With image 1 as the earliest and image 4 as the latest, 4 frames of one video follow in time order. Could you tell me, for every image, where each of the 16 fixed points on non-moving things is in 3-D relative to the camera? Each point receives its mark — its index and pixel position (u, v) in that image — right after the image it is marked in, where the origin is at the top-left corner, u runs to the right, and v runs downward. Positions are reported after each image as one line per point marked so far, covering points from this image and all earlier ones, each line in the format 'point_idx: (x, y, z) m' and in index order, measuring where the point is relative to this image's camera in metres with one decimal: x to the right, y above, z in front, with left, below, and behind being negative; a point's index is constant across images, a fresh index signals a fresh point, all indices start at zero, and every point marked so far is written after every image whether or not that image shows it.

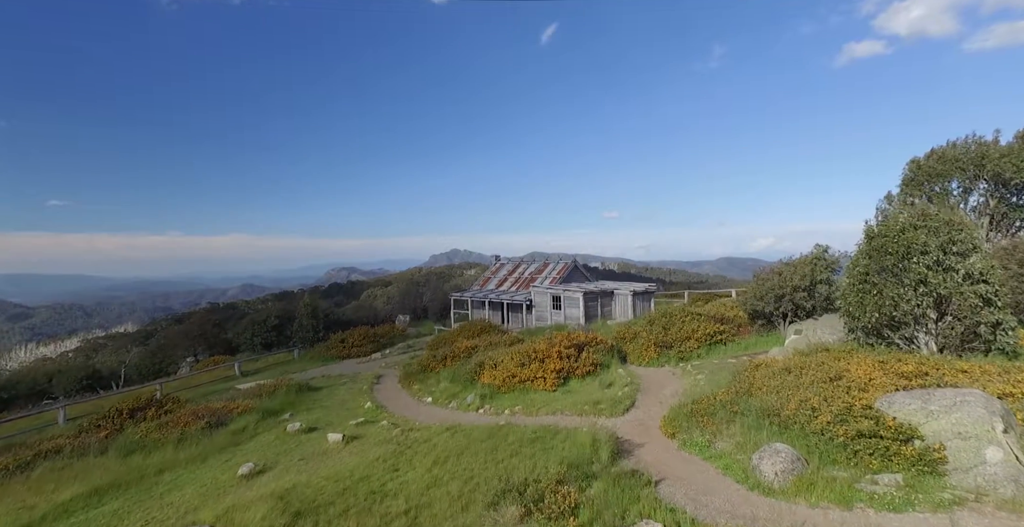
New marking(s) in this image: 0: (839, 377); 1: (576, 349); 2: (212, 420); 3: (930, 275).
0: (+6.3, -2.2, +9.9) m
1: (+2.2, -2.9, +17.4) m
2: (-8.4, -4.4, +14.3) m
3: (+9.4, -0.2, +11.5) m
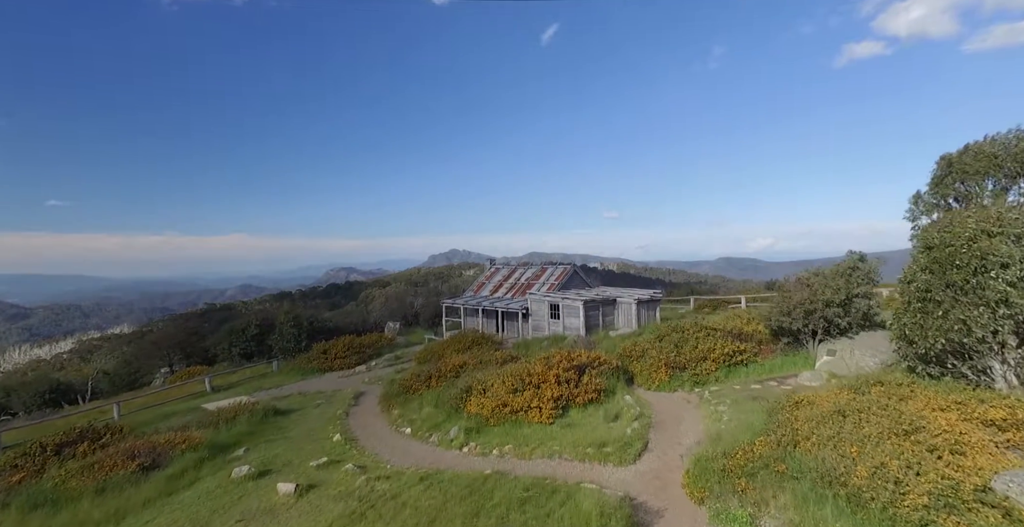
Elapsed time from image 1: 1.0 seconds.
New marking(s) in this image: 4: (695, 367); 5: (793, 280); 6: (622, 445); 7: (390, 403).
0: (+6.1, -2.5, +7.7) m
1: (+1.9, -3.2, +15.2) m
2: (-8.6, -4.7, +12.1) m
3: (+9.1, -0.5, +9.4) m
4: (+5.4, -3.1, +15.3) m
5: (+8.7, -0.5, +15.9) m
6: (+2.3, -3.8, +10.7) m
7: (-4.3, -4.9, +18.1) m
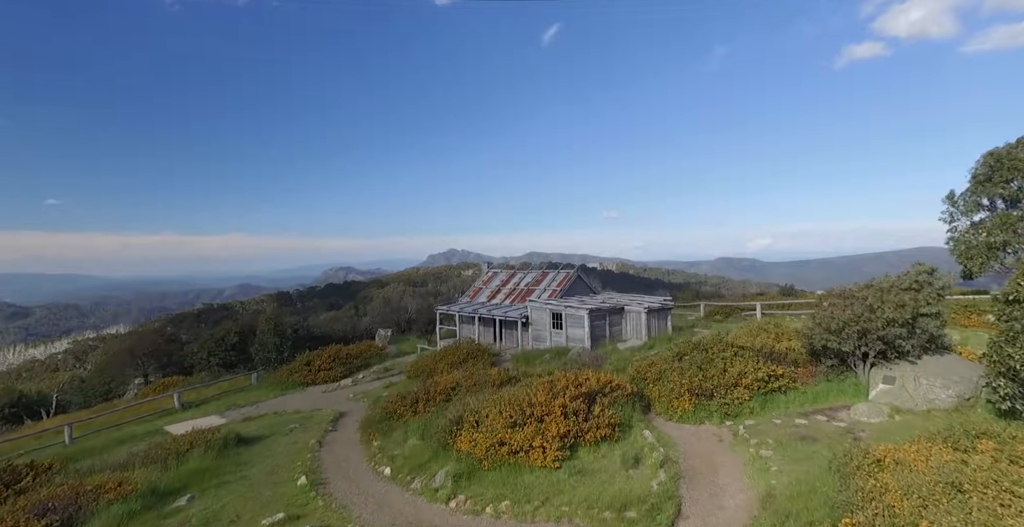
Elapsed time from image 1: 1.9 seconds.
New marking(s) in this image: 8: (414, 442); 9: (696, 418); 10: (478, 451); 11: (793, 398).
0: (+6.0, -2.7, +5.5) m
1: (+1.9, -3.5, +13.0) m
2: (-8.7, -4.9, +9.9) m
3: (+9.1, -0.8, +7.1) m
4: (+5.4, -3.3, +13.0) m
5: (+8.7, -0.8, +13.6) m
6: (+2.3, -4.1, +8.5) m
7: (-4.4, -5.2, +15.8) m
8: (-2.6, -4.7, +13.7) m
9: (+4.6, -3.9, +12.8) m
10: (-0.8, -4.2, +11.5) m
11: (+7.0, -3.3, +12.7) m
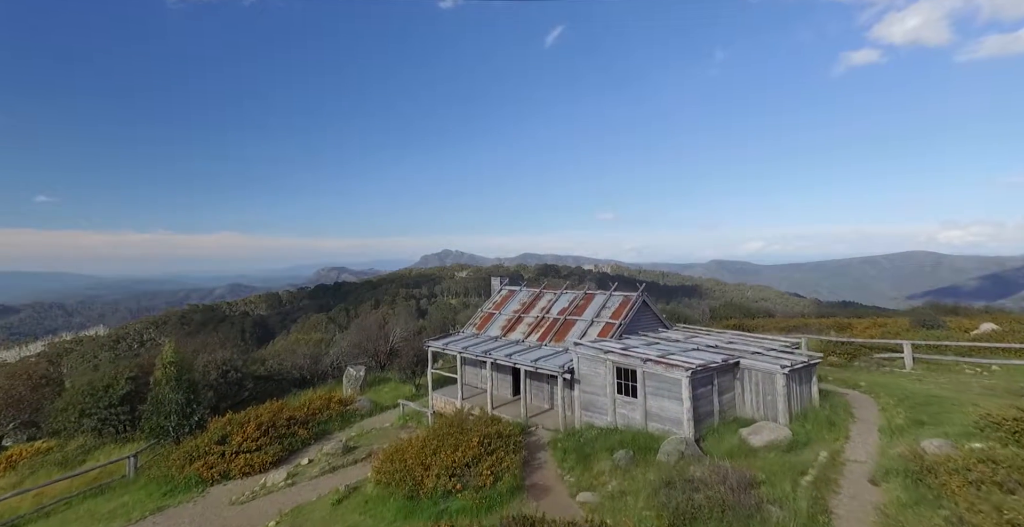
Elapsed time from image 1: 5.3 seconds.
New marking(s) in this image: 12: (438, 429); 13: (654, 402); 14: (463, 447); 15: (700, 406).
0: (+7.5, -3.4, -4.7) m
1: (+3.2, -4.1, +2.7) m
2: (-7.3, -5.5, -0.5) m
3: (+10.5, -1.5, -3.0) m
4: (+6.8, -4.0, +2.9) m
5: (+10.1, -1.5, +3.5) m
6: (+3.7, -4.7, -1.7) m
7: (-3.0, -5.8, +5.5) m
8: (-1.3, -5.4, +3.4) m
9: (+5.9, -4.6, +2.6) m
10: (+0.6, -4.9, +1.3) m
11: (+8.3, -4.1, +2.5) m
12: (-2.4, -5.3, +16.4) m
13: (+4.1, -3.9, +14.7) m
14: (-1.4, -5.1, +14.6) m
15: (+5.3, -3.9, +14.2) m
